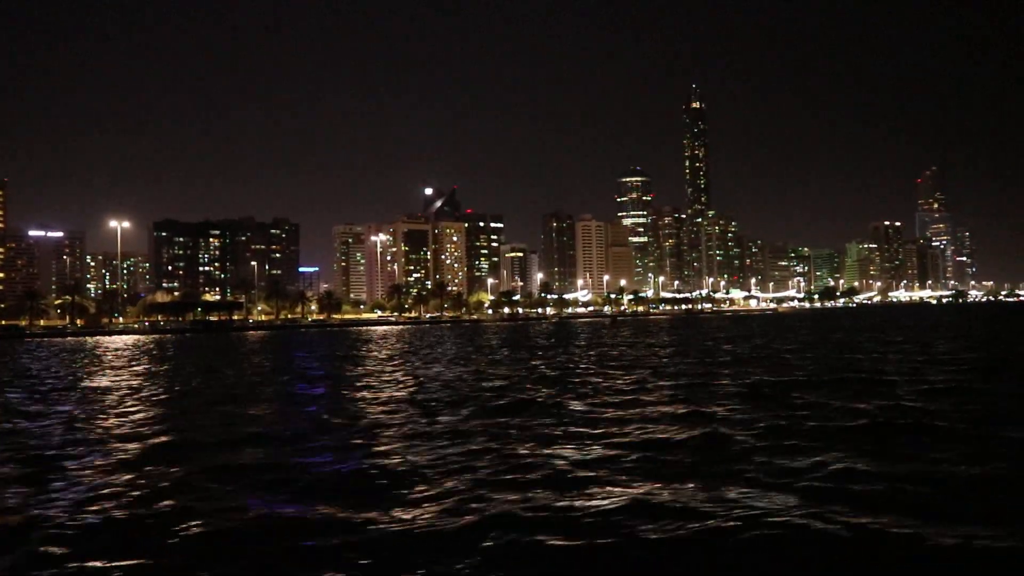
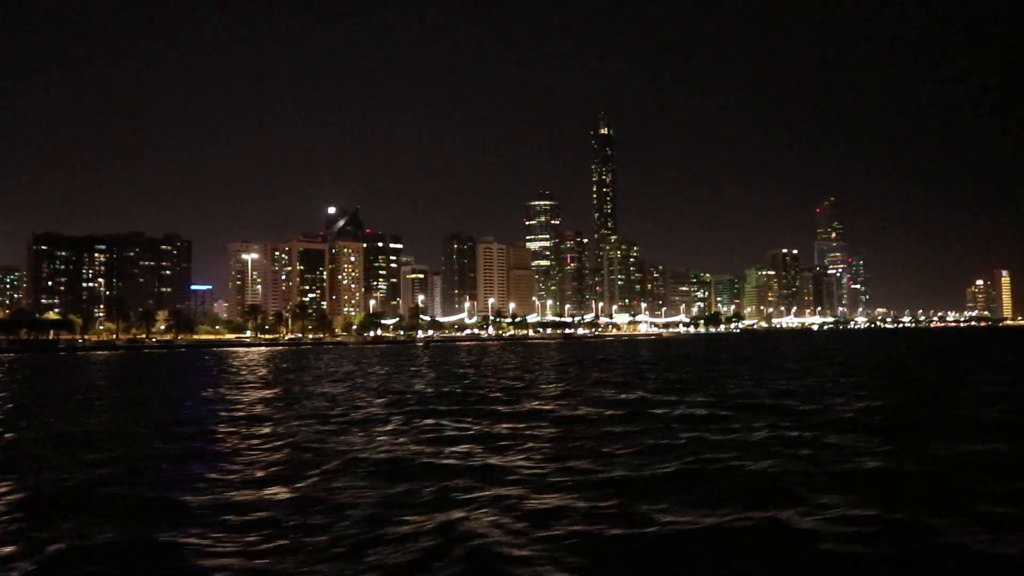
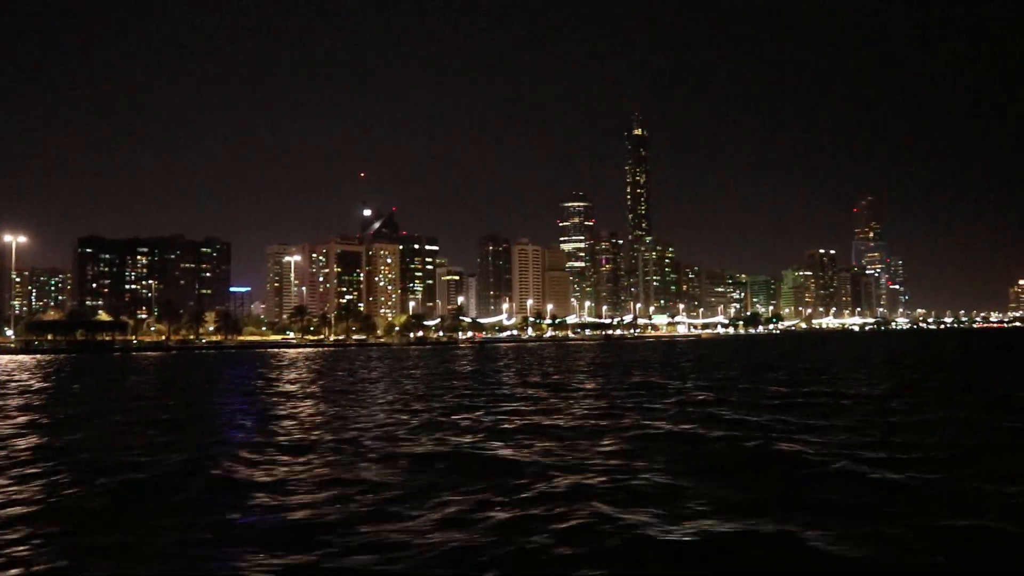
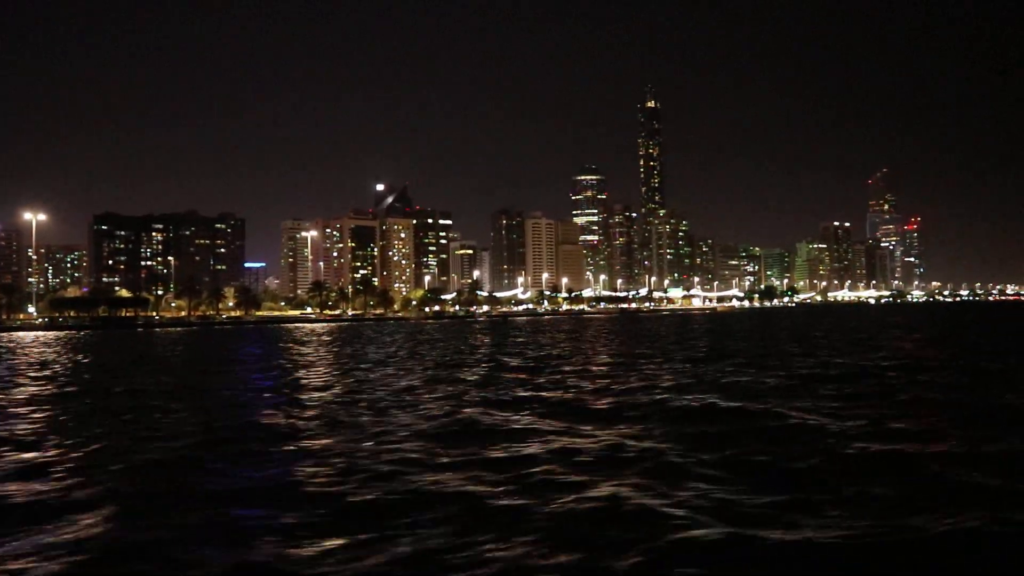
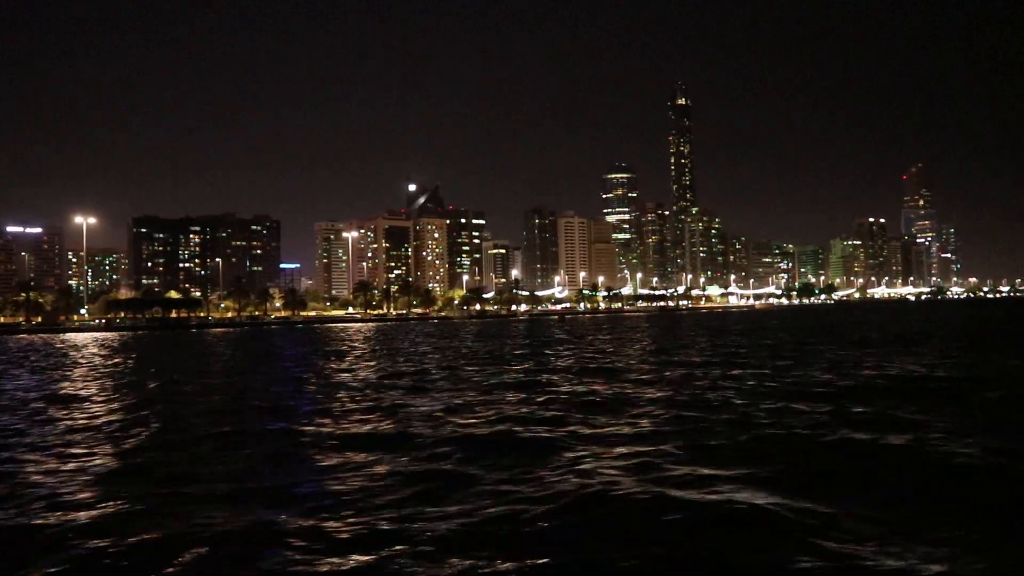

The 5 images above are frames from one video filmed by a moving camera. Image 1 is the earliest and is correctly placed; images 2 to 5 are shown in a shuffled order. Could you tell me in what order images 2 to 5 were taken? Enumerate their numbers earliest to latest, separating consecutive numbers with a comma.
5, 4, 3, 2
